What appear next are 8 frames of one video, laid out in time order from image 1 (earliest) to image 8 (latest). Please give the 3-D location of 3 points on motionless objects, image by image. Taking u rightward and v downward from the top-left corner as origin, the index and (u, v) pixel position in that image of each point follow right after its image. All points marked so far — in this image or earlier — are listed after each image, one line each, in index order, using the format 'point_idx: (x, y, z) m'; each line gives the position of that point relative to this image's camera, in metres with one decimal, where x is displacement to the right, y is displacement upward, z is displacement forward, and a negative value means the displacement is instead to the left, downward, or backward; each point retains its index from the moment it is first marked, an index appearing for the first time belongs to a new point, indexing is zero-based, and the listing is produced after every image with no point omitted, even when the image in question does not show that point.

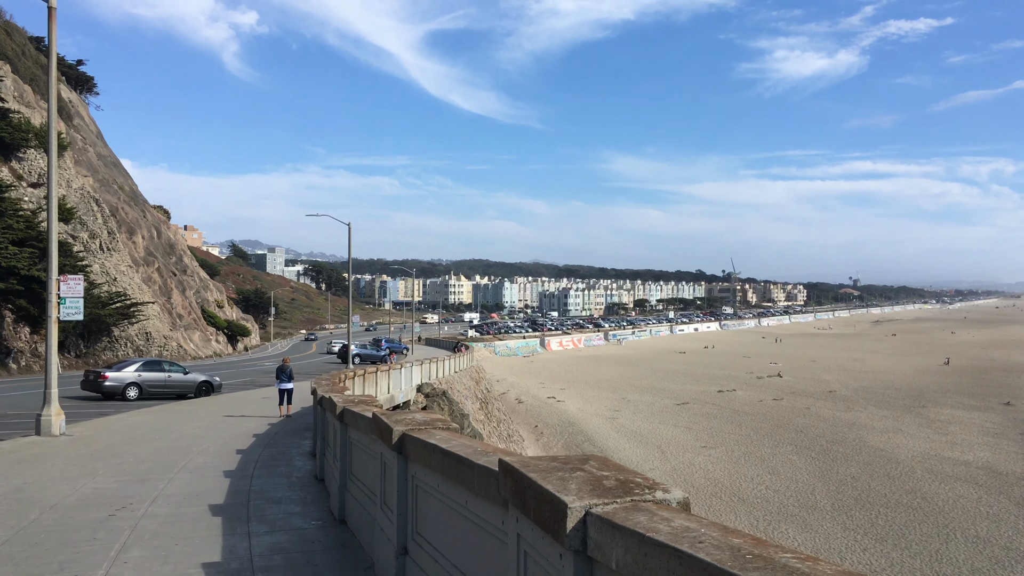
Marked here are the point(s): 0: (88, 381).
0: (-9.5, -2.1, +20.0) m
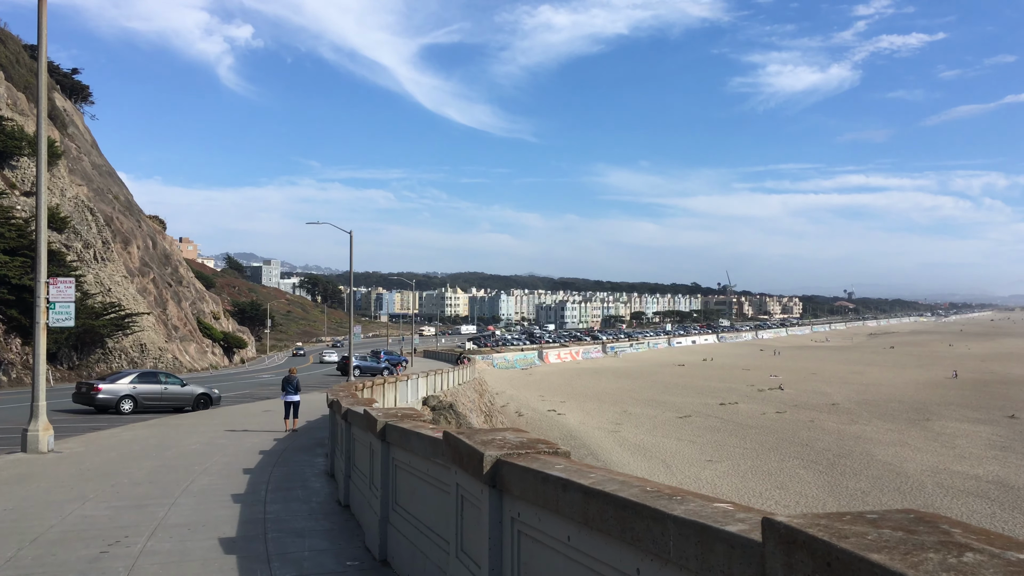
0: (-9.2, -2.3, +19.0) m
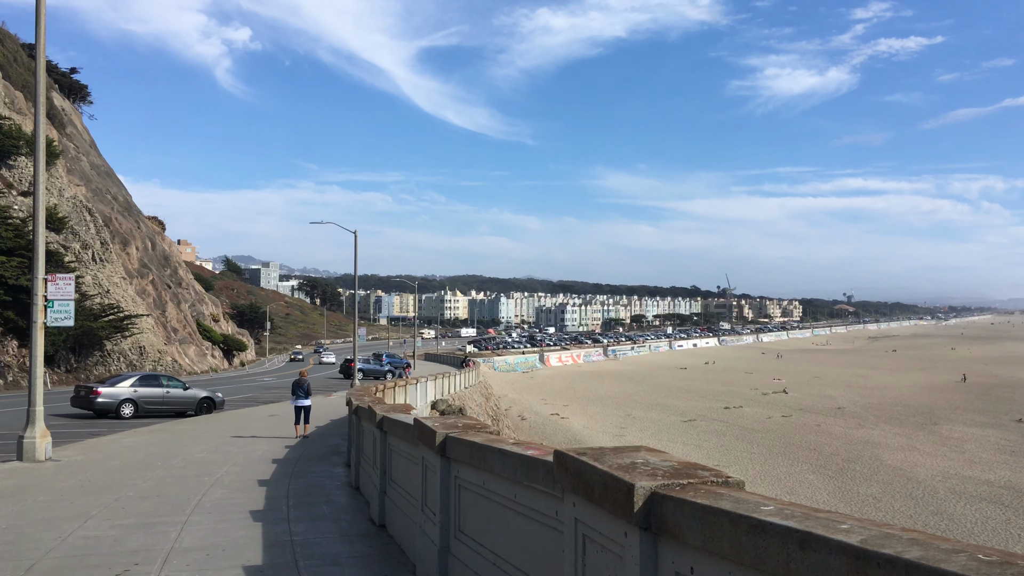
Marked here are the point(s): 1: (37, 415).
0: (-8.9, -2.3, +18.4) m
1: (-5.6, -1.5, +10.6) m
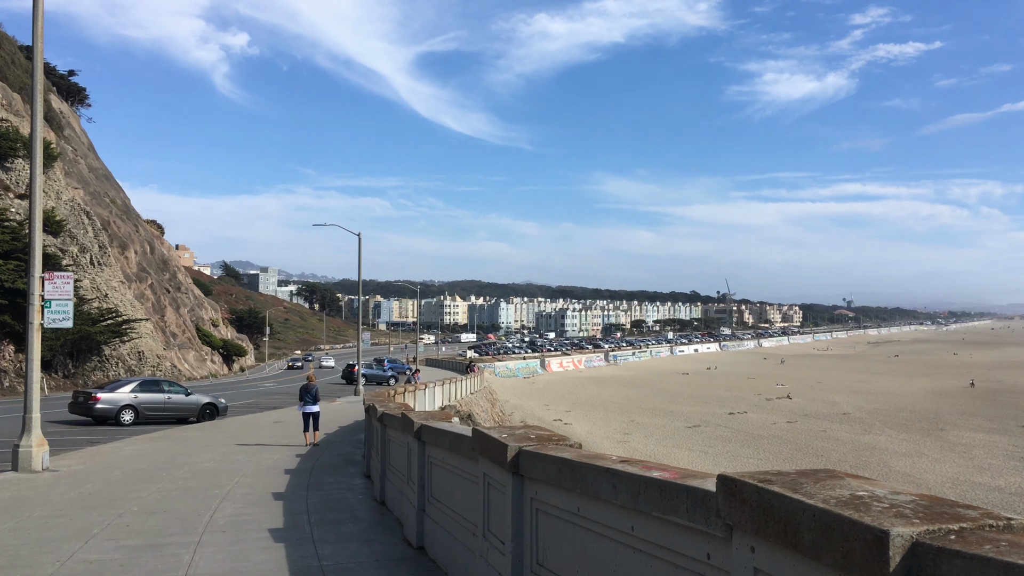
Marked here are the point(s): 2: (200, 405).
0: (-8.7, -2.3, +17.8) m
1: (-5.4, -1.5, +10.0) m
2: (-6.7, -2.5, +19.3) m
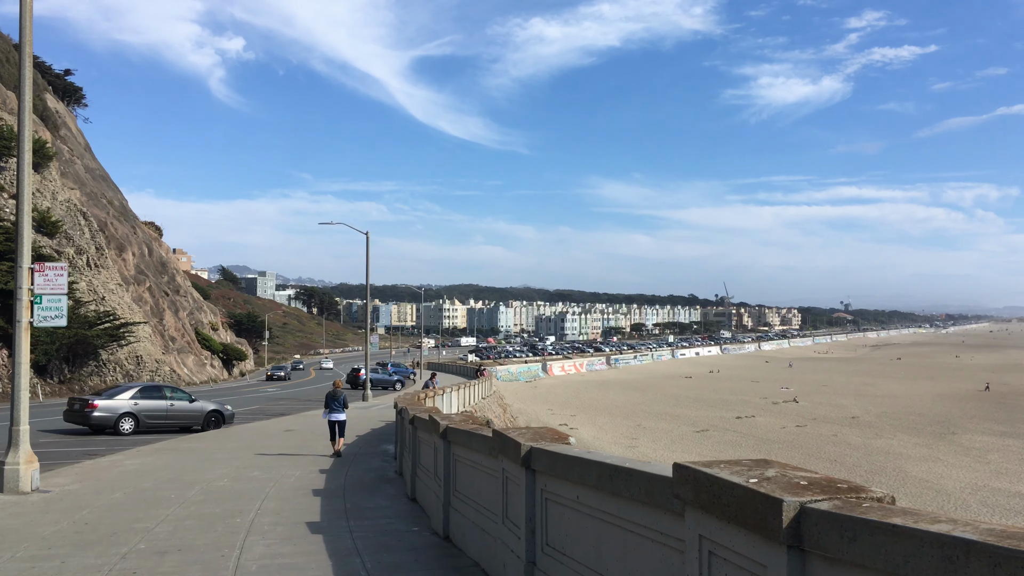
0: (-8.2, -2.3, +16.7) m
1: (-4.9, -1.5, +8.9) m
2: (-6.3, -2.5, +18.1) m
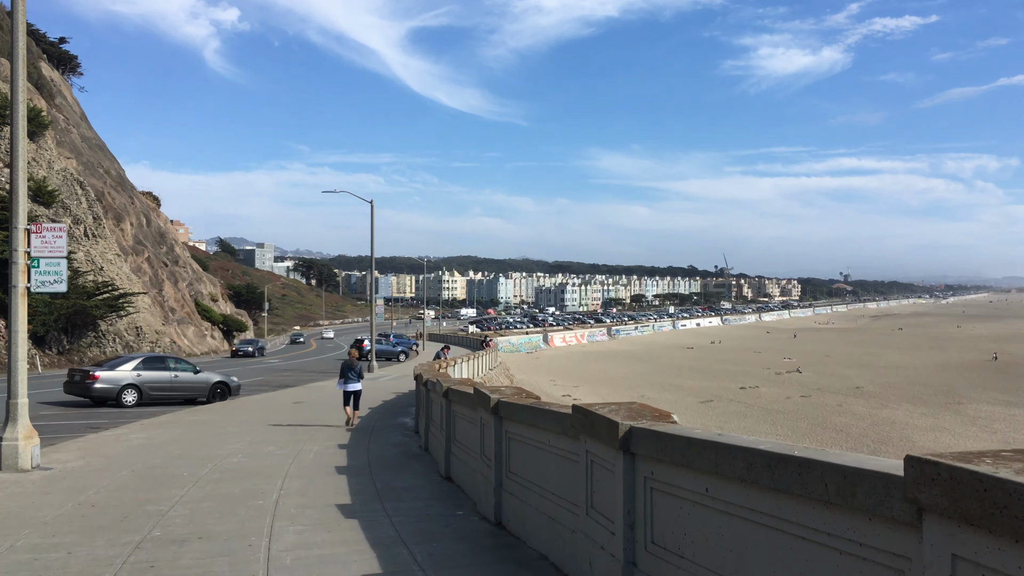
0: (-7.9, -1.7, +16.1) m
1: (-4.6, -1.1, +8.3) m
2: (-6.0, -1.9, +17.6) m
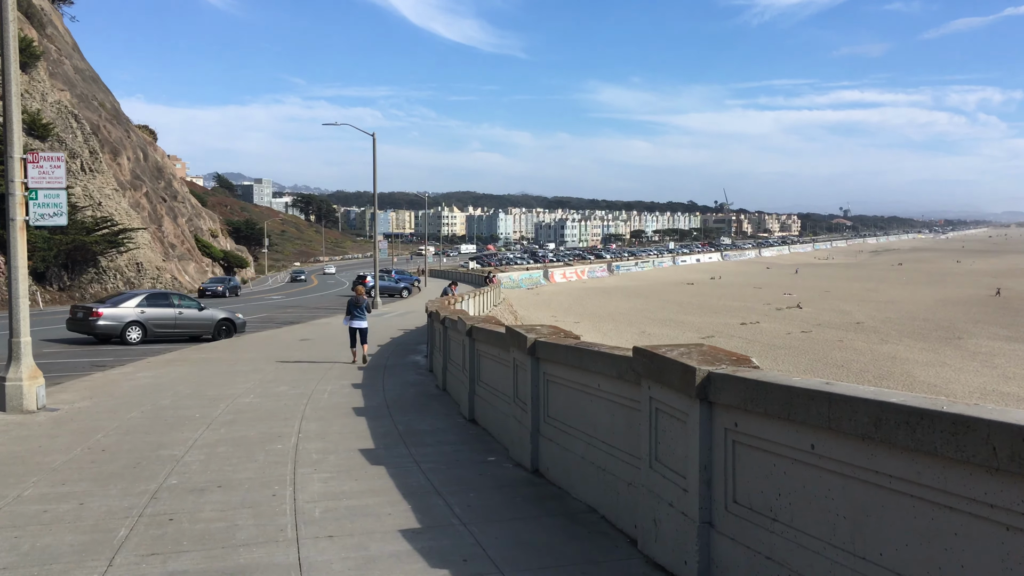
0: (-7.8, -0.6, +15.9) m
1: (-4.4, -0.5, +8.1) m
2: (-5.8, -0.6, +17.4) m
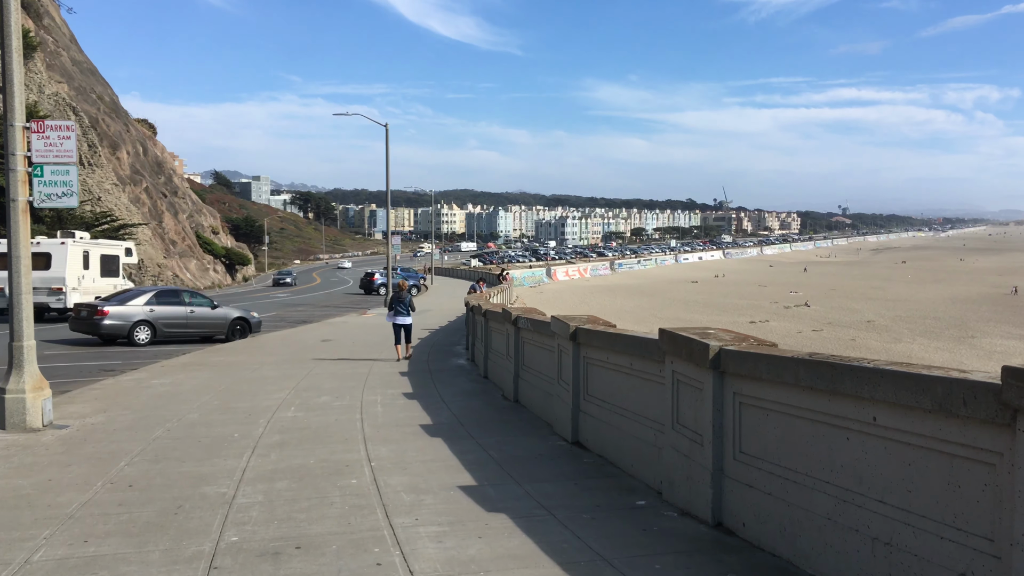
0: (-7.2, -0.5, +14.8) m
1: (-3.8, -0.5, +7.0) m
2: (-5.3, -0.6, +16.3) m
